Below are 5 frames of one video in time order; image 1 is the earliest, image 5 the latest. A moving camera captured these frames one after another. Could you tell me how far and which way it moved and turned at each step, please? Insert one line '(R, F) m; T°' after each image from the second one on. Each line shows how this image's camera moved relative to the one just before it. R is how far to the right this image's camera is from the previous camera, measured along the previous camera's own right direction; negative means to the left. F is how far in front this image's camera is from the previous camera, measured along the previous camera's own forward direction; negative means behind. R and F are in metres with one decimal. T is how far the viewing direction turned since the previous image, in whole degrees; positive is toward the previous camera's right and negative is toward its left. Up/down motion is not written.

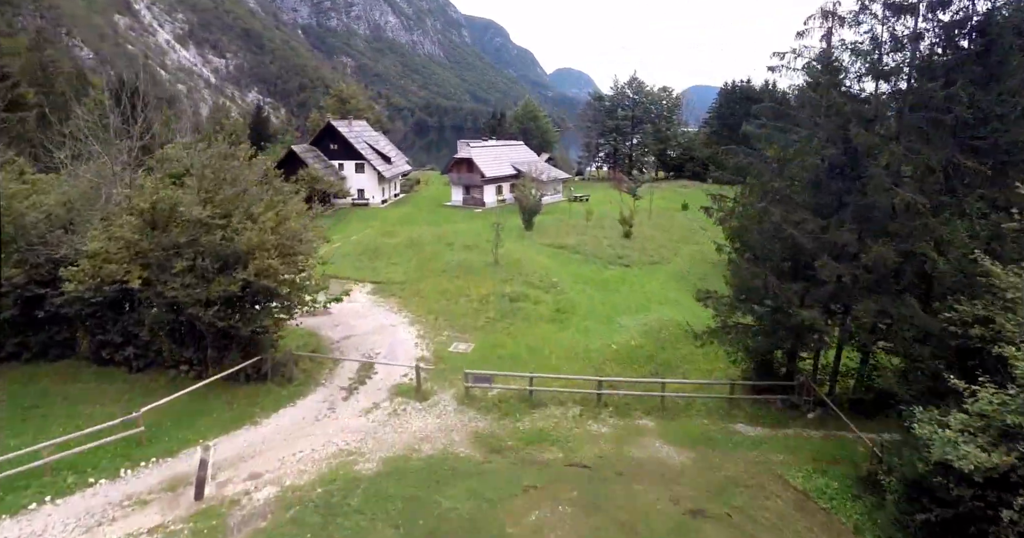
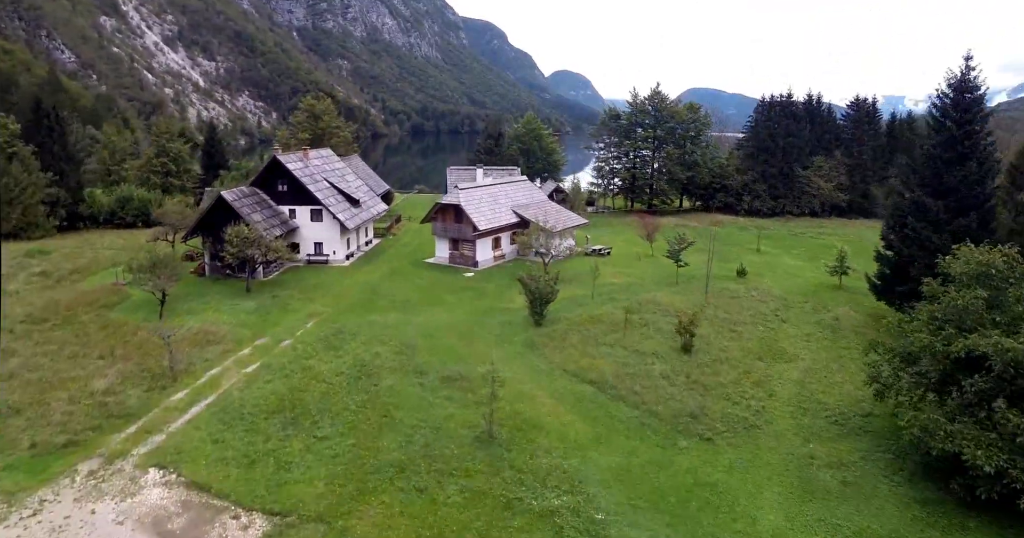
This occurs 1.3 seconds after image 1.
(-0.2, +13.0) m; 0°
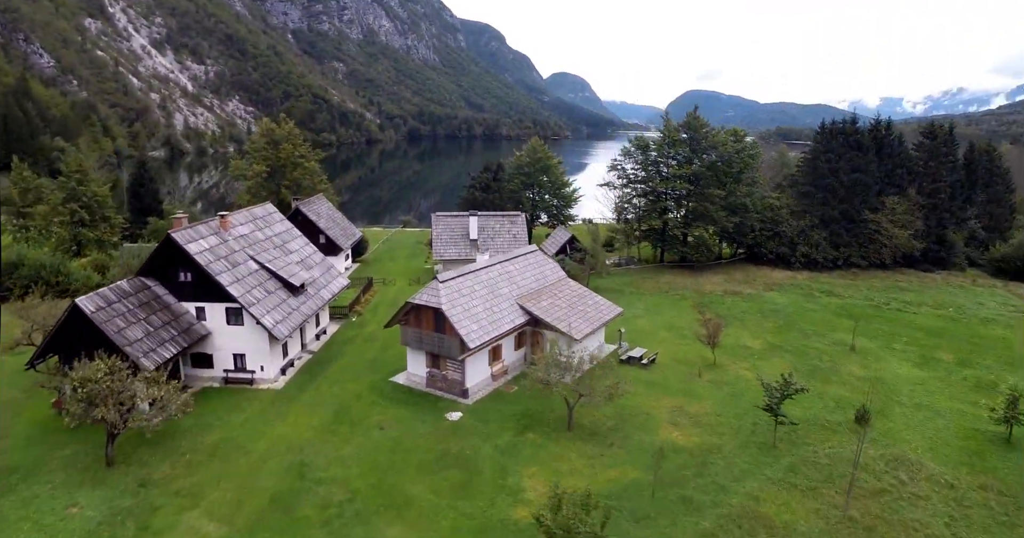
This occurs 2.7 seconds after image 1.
(-0.4, +13.7) m; 0°
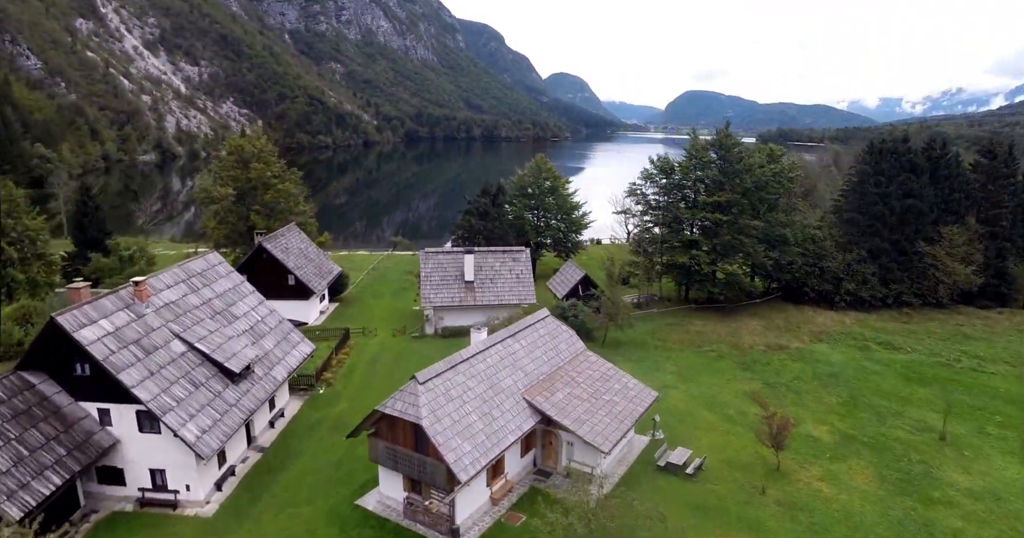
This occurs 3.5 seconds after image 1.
(-0.2, +7.8) m; 0°
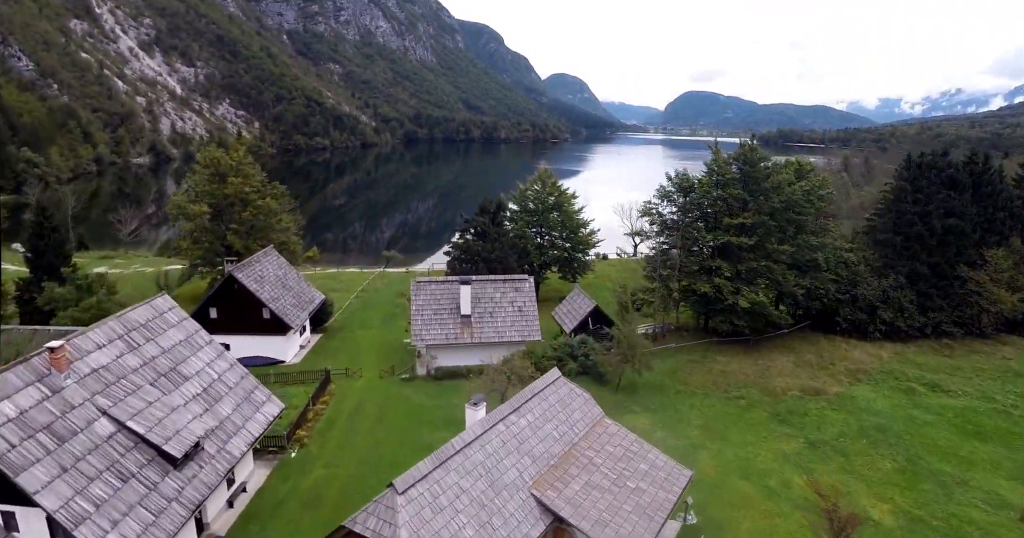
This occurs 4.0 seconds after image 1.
(-0.2, +4.8) m; 0°
